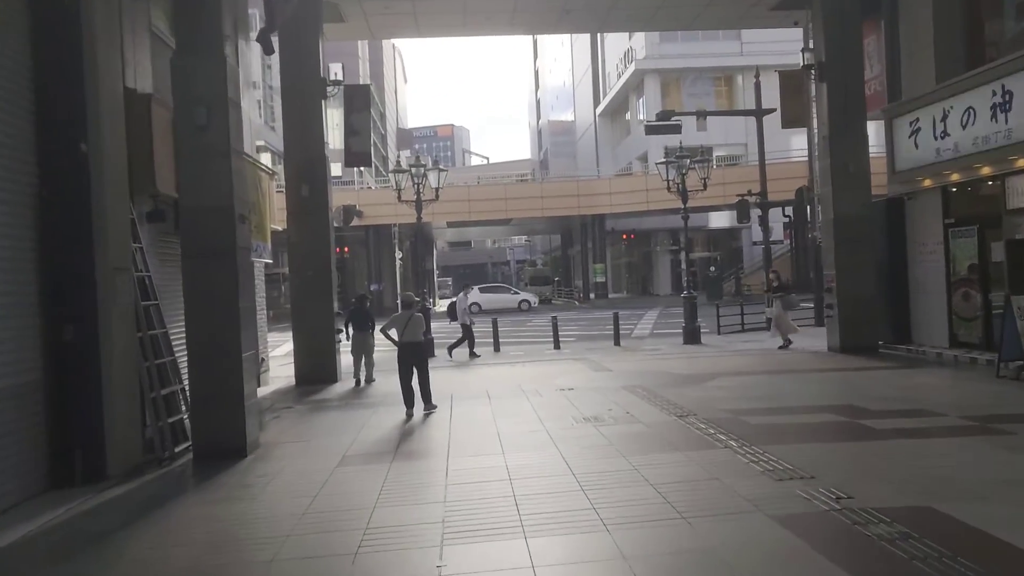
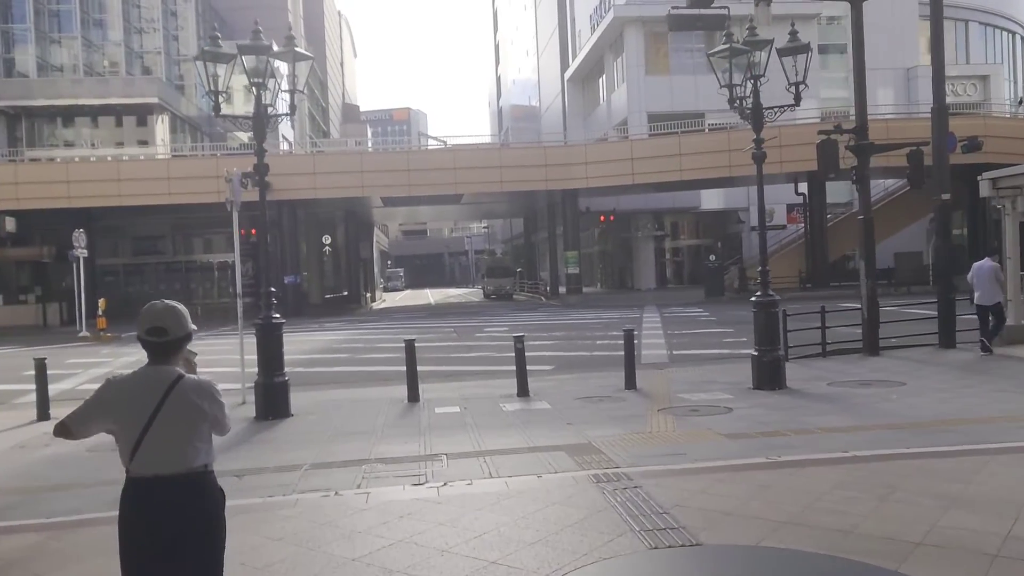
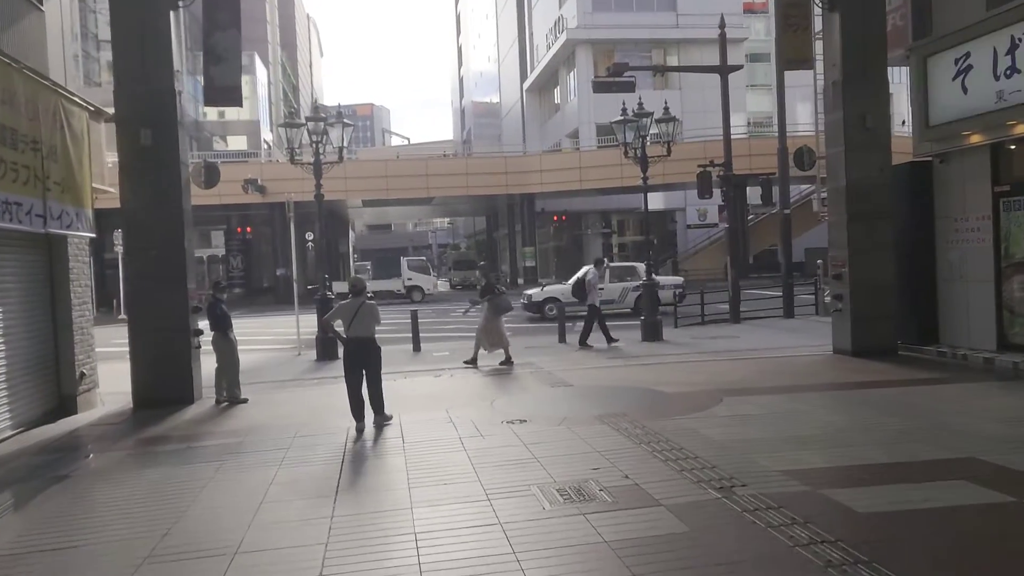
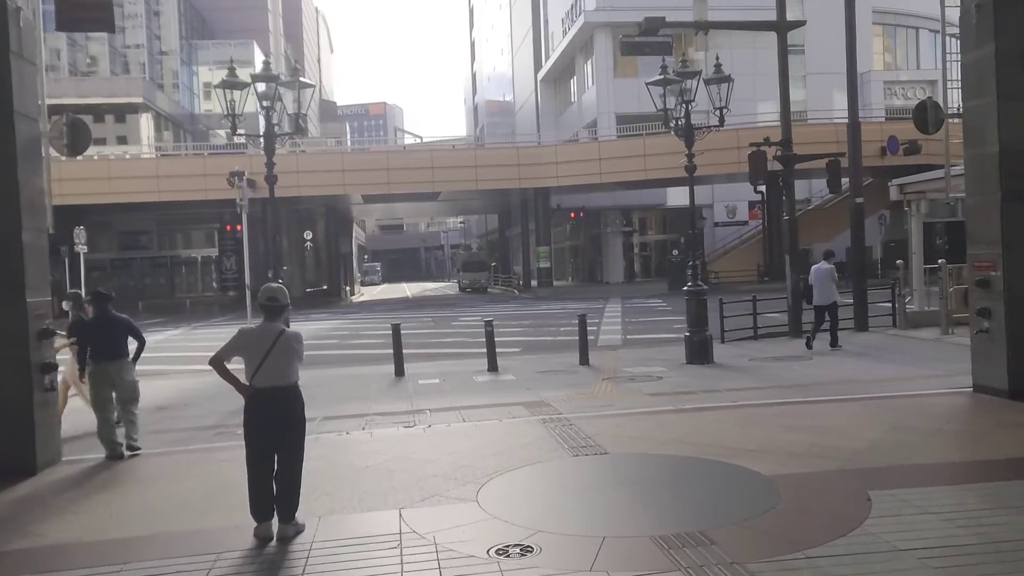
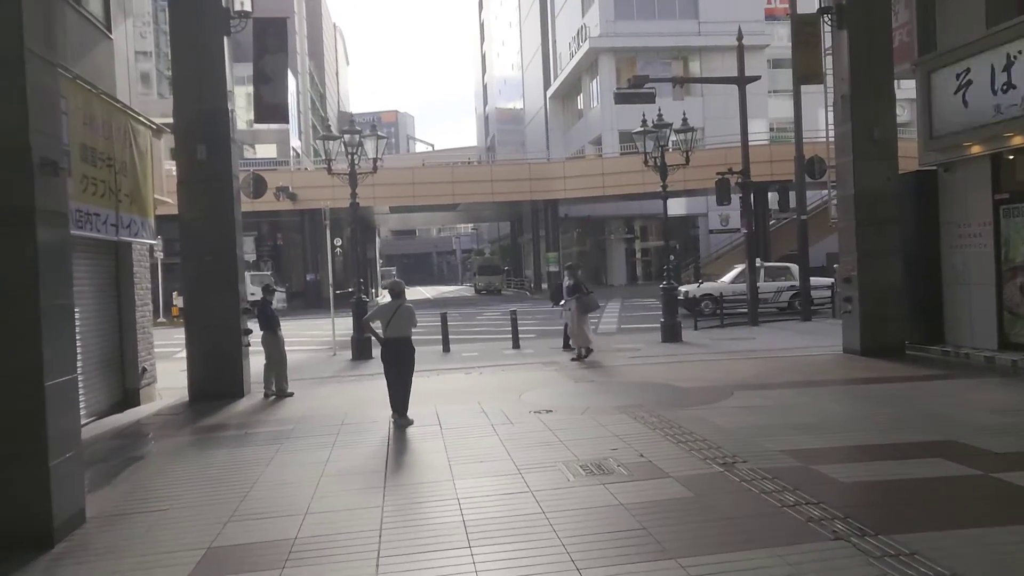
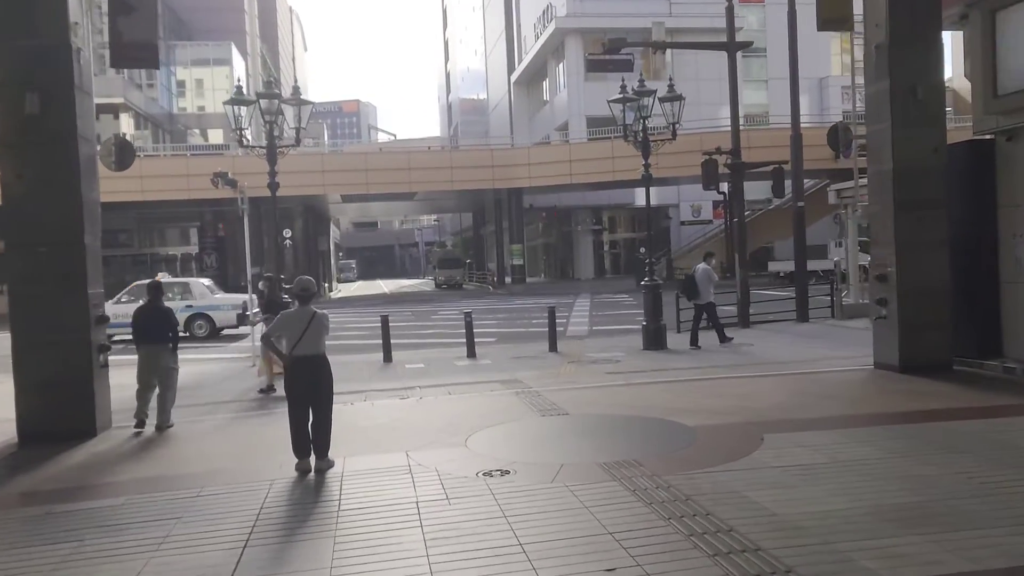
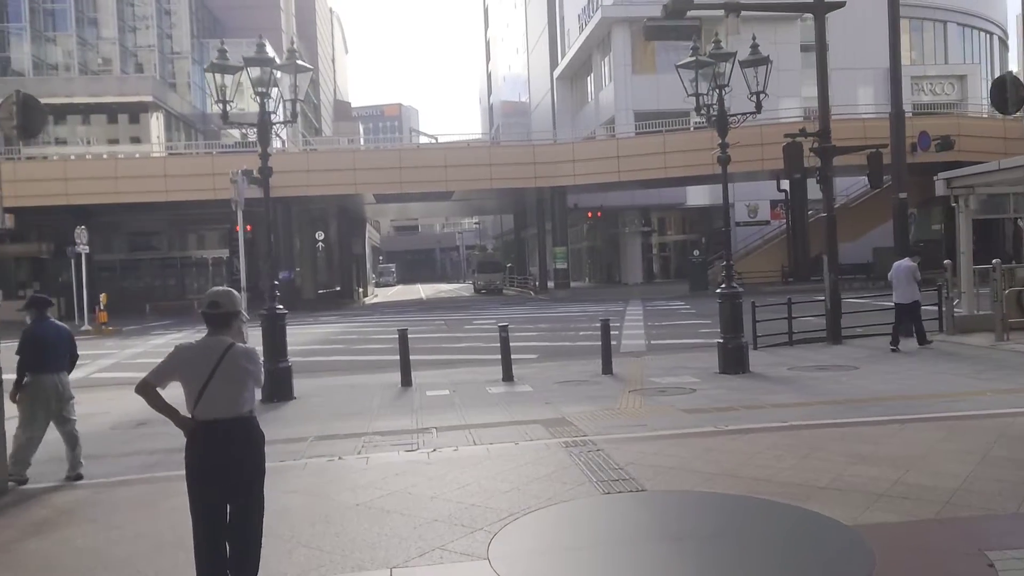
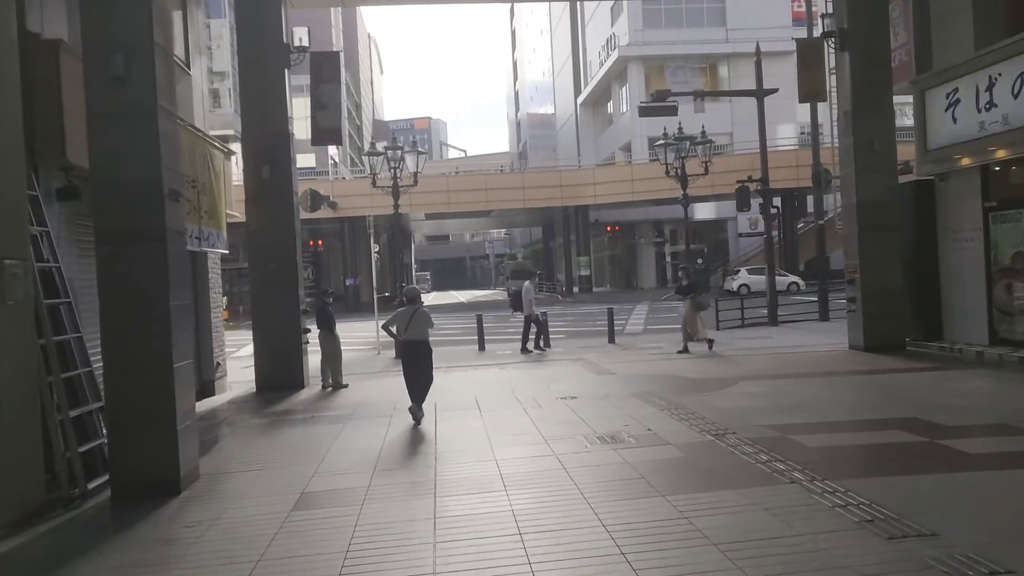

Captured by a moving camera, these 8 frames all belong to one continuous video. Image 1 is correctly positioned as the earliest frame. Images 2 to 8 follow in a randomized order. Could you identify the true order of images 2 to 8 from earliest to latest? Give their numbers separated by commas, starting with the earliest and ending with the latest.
8, 5, 3, 6, 4, 7, 2
